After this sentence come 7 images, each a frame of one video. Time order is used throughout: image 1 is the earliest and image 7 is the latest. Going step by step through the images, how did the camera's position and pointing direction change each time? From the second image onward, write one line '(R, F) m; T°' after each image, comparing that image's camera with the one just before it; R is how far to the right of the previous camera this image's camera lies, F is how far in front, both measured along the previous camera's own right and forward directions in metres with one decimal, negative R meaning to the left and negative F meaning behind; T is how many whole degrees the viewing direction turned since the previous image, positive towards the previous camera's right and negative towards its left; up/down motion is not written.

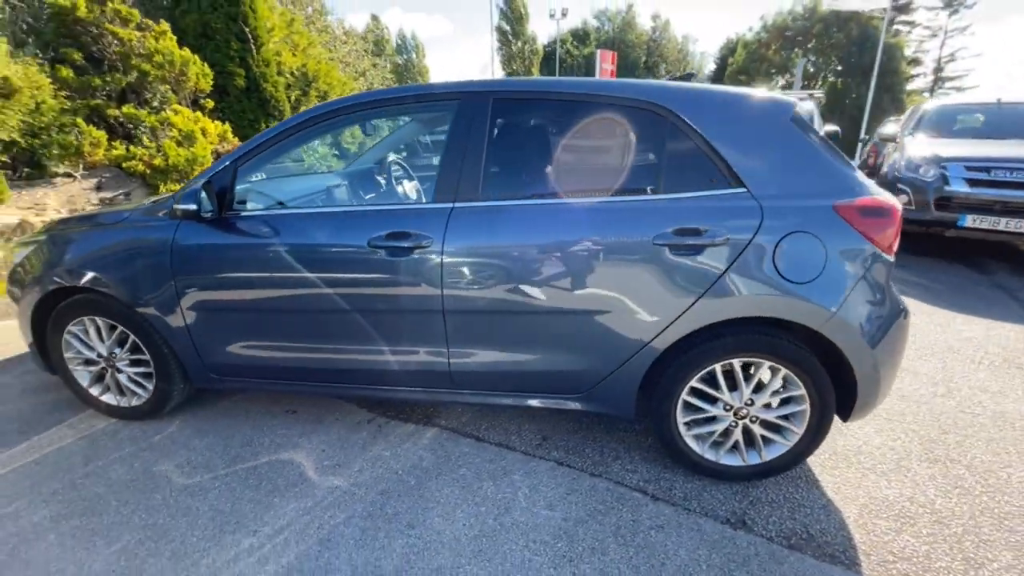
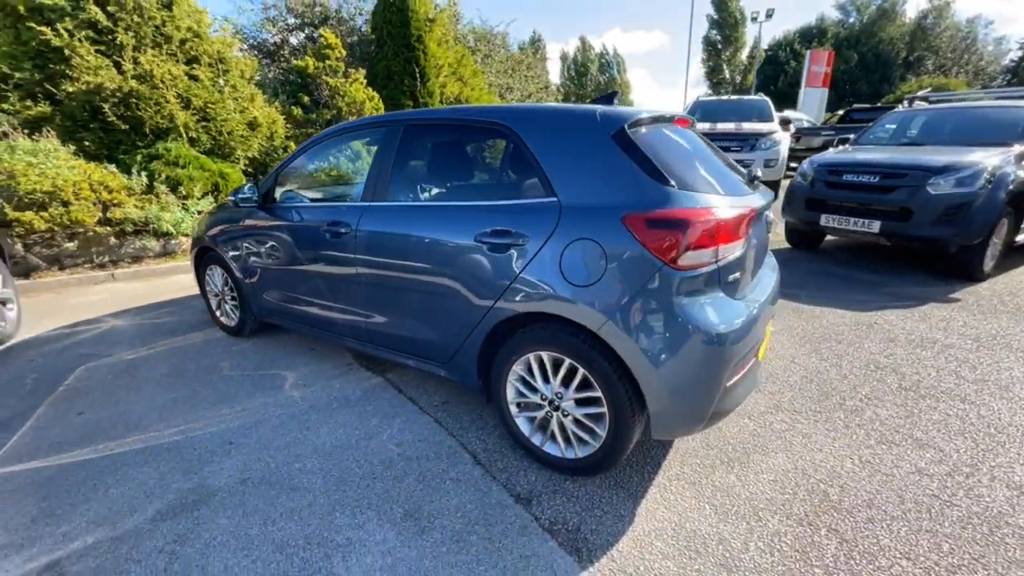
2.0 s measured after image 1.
(+1.7, -0.1) m; -24°
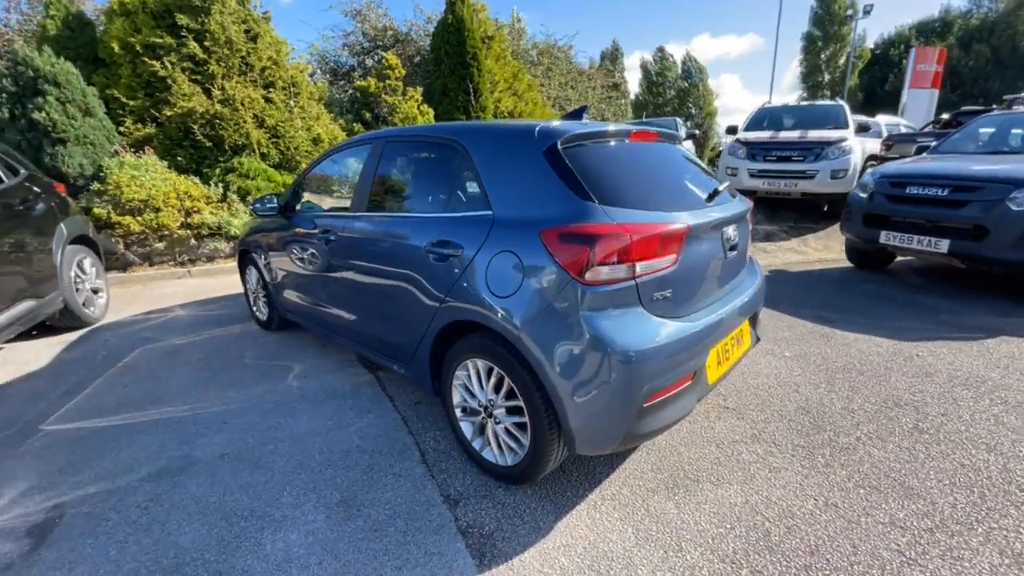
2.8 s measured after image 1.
(+0.7, 0.0) m; -9°
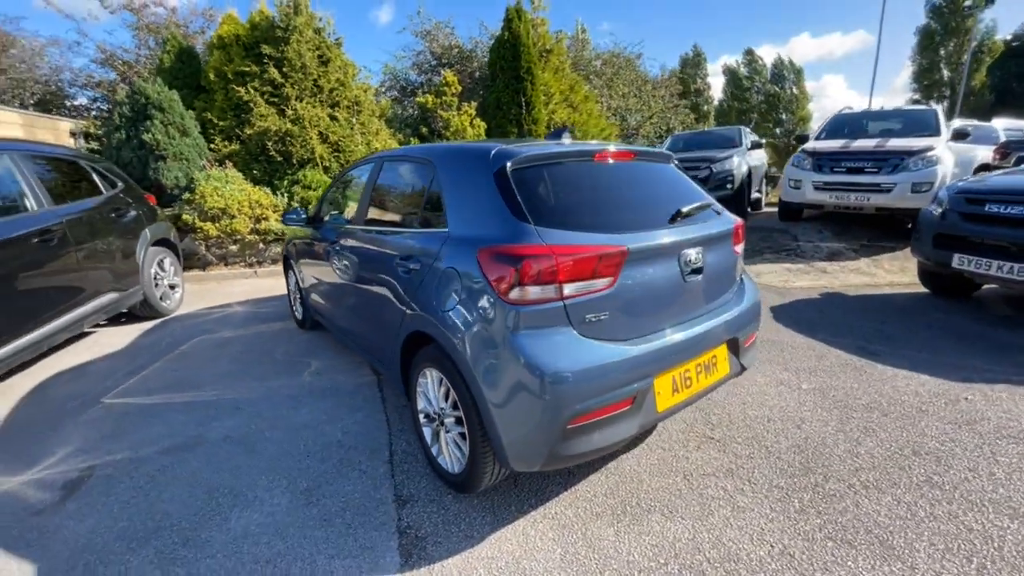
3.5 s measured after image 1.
(+0.6, 0.0) m; -9°
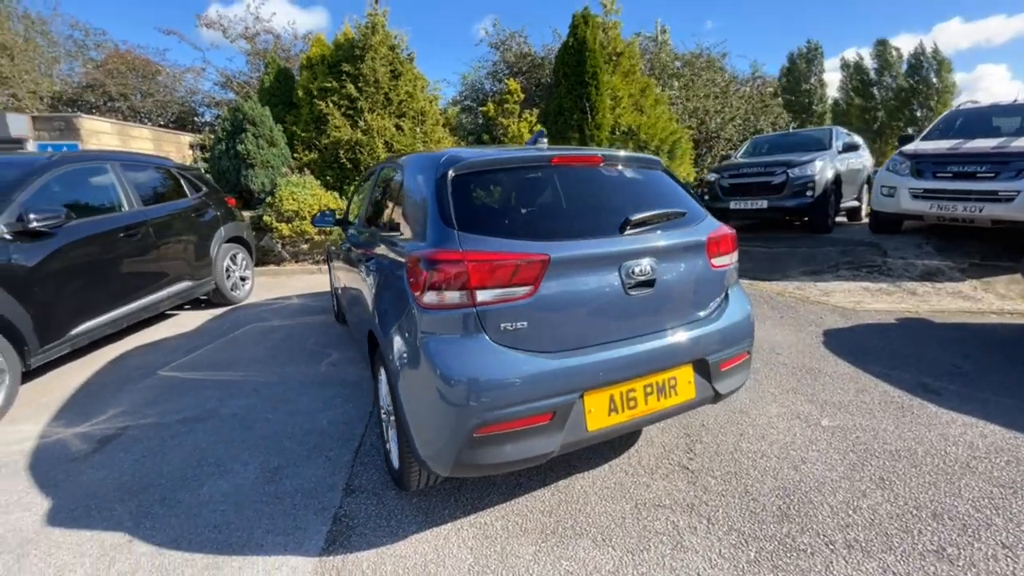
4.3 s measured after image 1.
(+0.7, +0.1) m; -11°
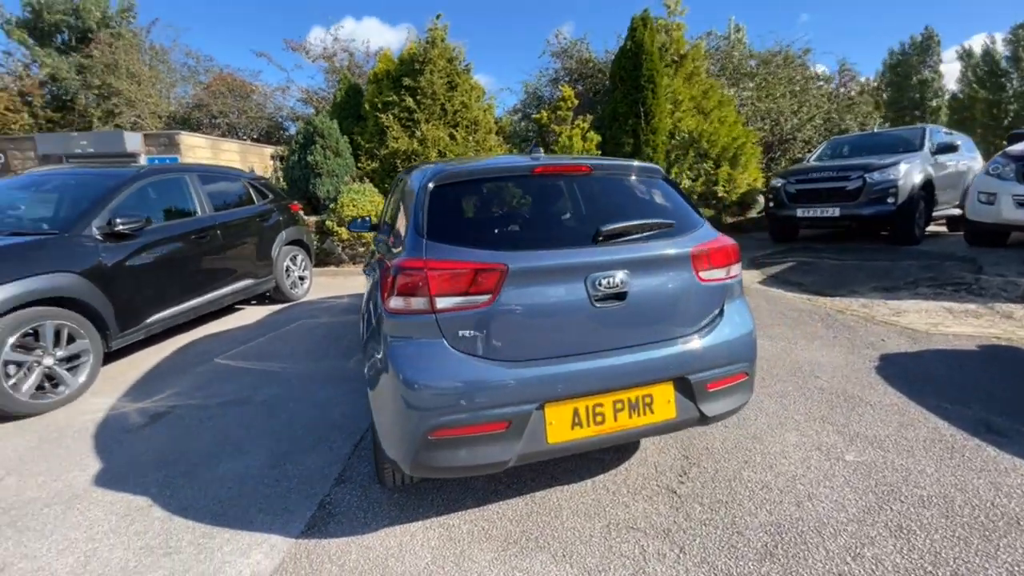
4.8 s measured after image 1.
(+0.5, 0.0) m; -9°
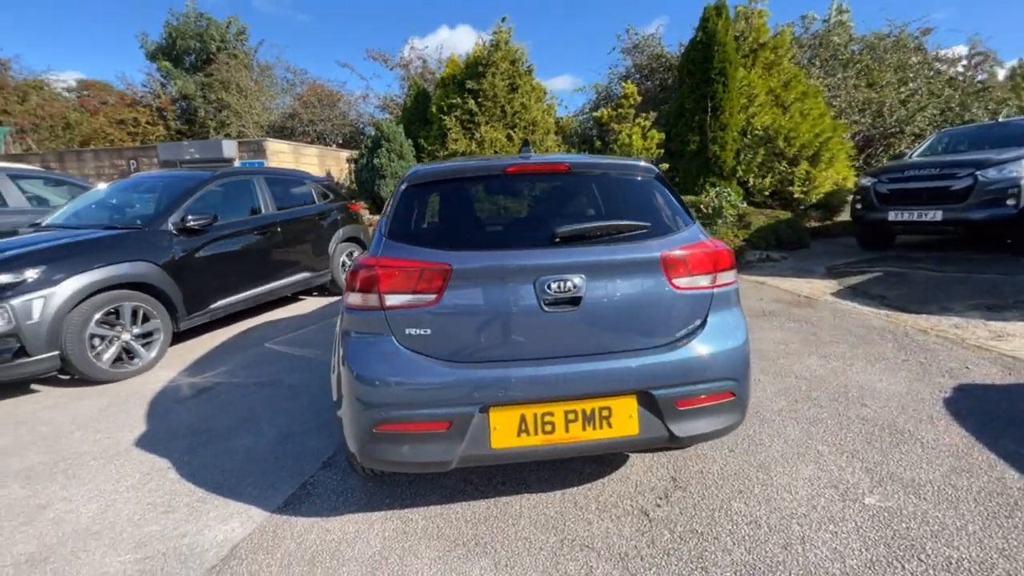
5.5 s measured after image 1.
(+0.6, +0.1) m; -10°
